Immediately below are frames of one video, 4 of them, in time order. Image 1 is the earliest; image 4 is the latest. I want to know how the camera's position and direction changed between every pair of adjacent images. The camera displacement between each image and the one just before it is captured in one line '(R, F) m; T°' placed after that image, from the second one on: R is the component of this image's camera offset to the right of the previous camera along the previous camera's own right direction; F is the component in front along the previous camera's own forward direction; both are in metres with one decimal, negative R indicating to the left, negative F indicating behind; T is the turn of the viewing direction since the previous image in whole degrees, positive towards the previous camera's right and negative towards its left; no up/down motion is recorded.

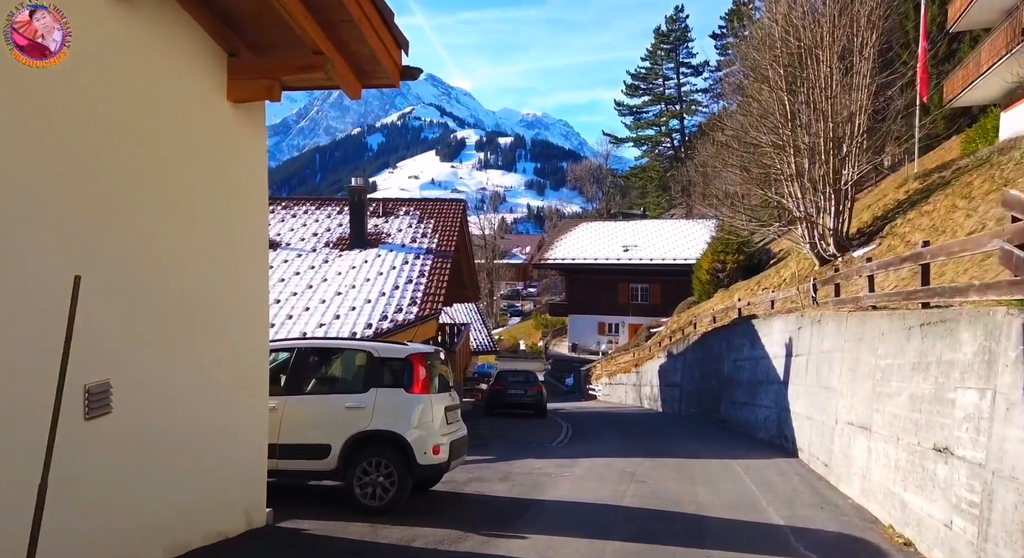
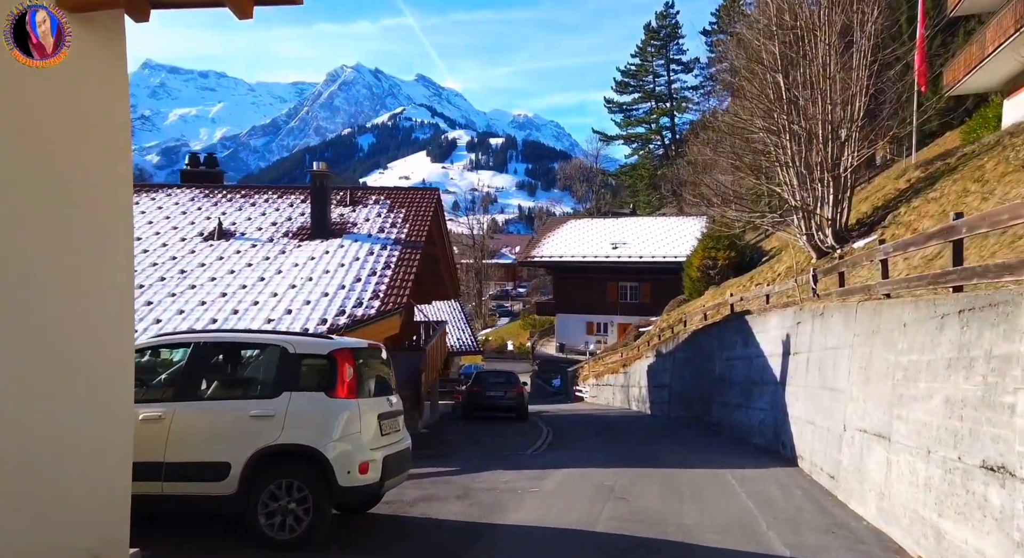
(+0.3, +1.4) m; +1°
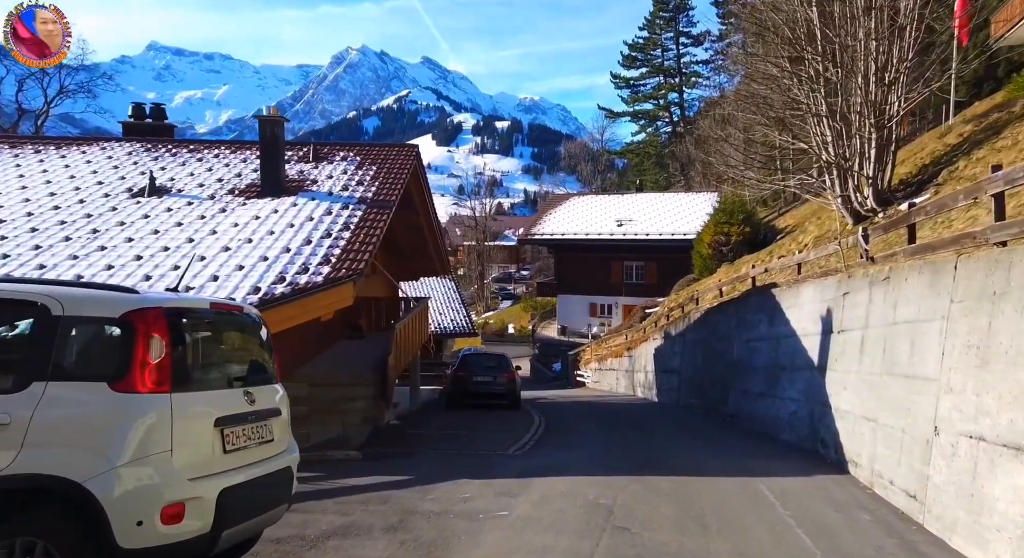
(+0.3, +2.6) m; 0°
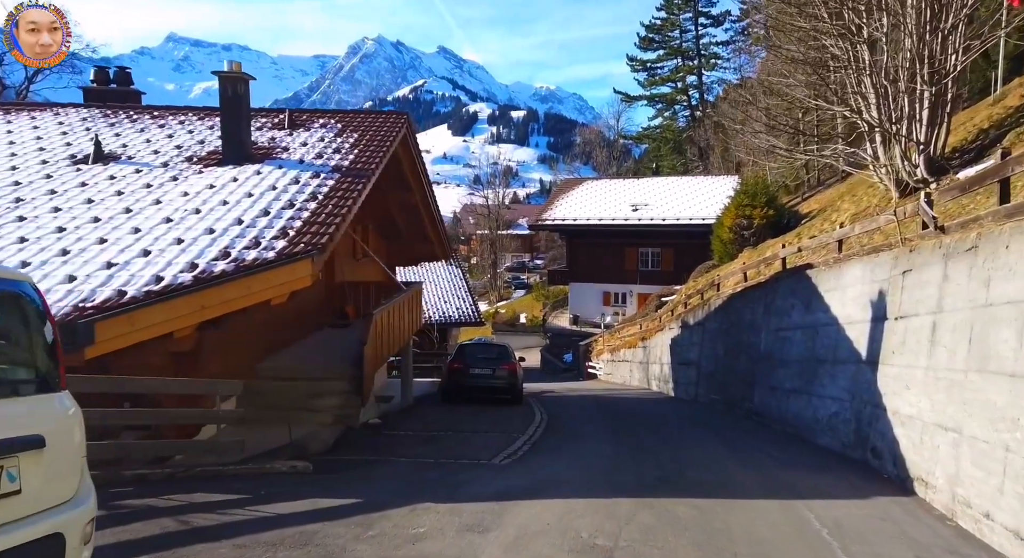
(+0.3, +1.9) m; -1°
